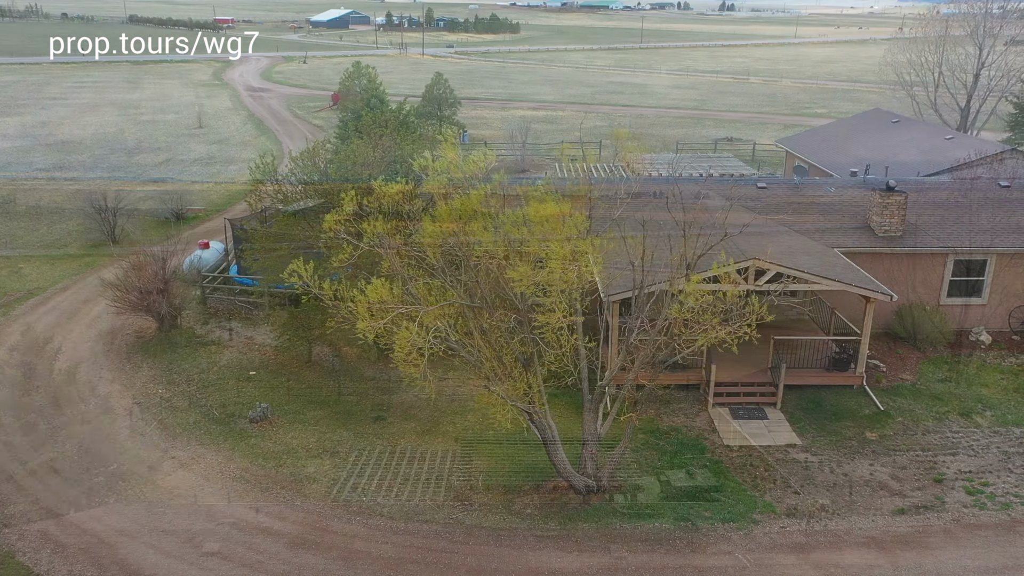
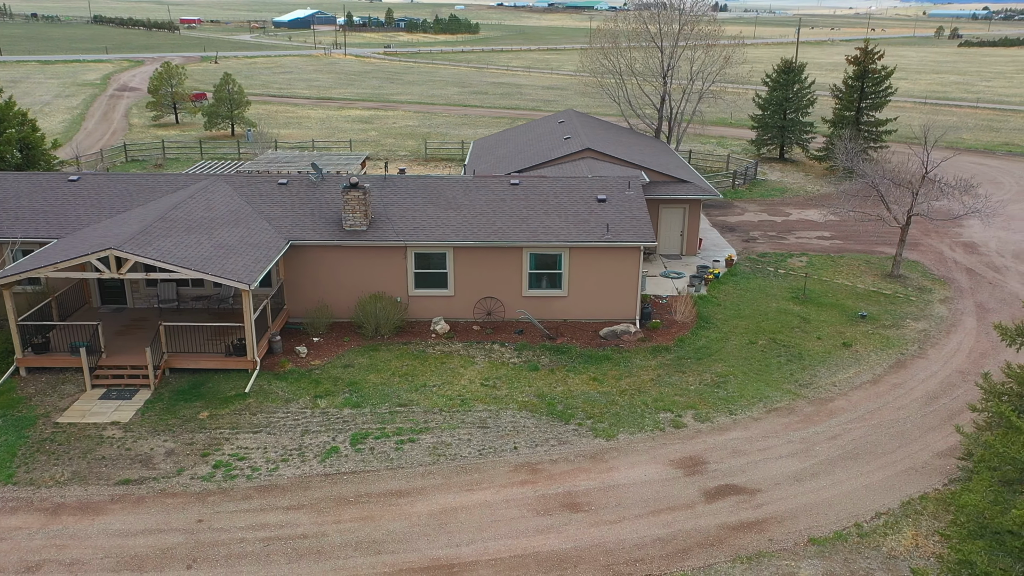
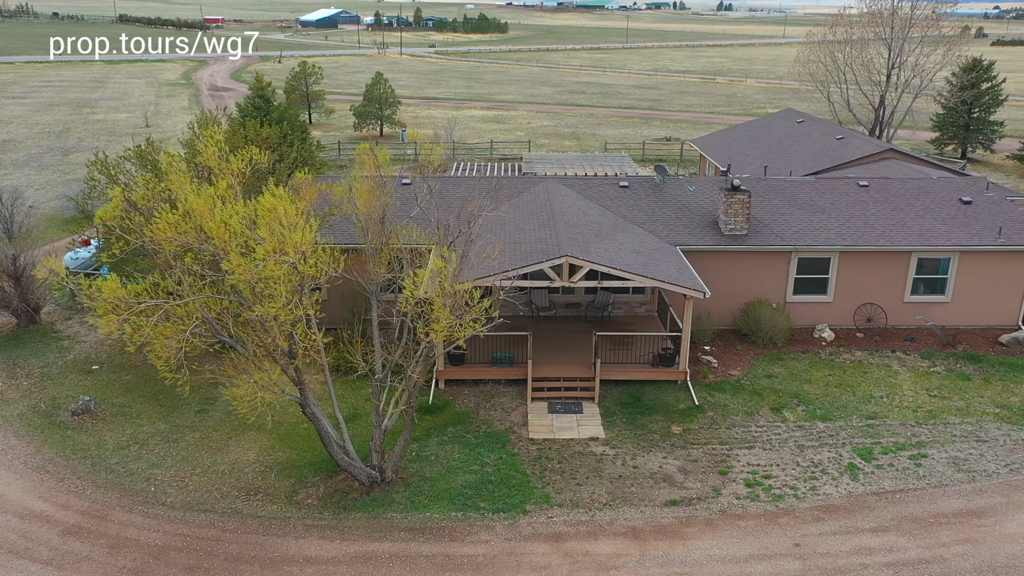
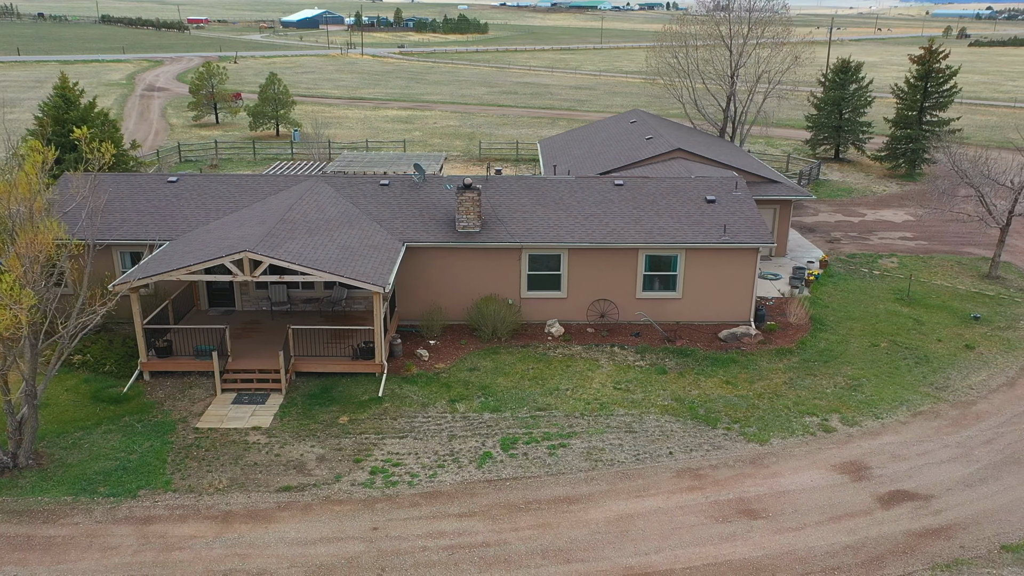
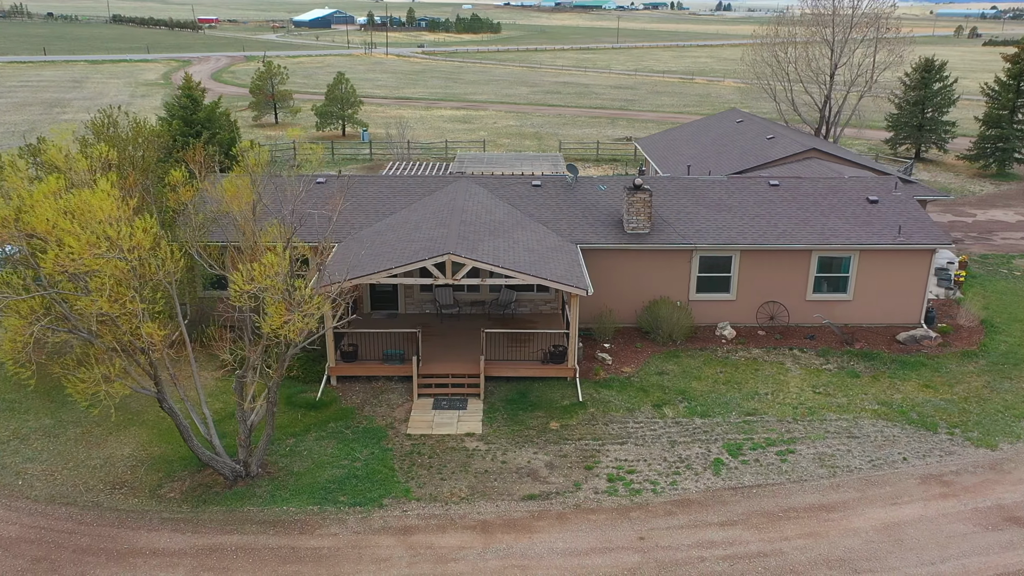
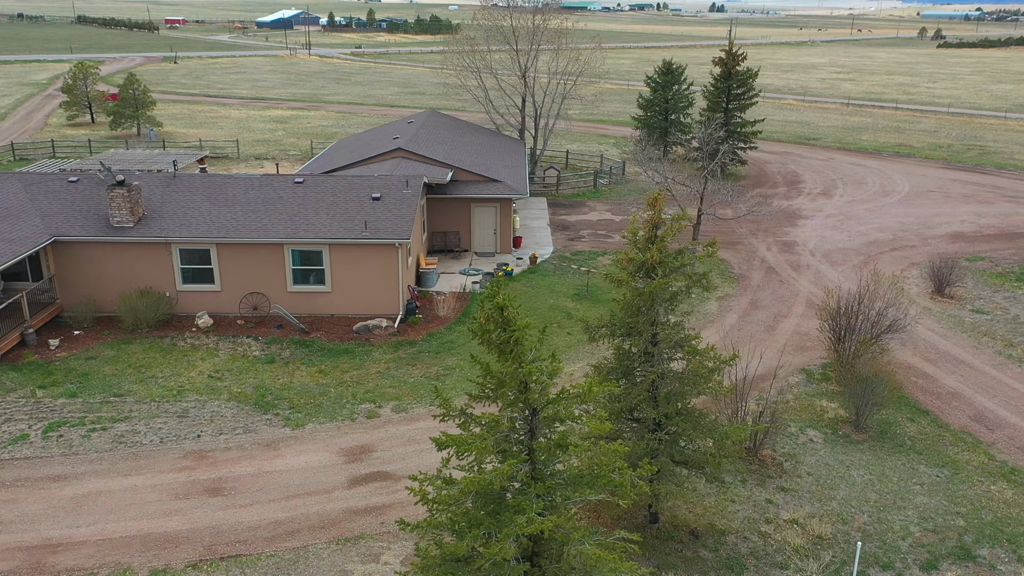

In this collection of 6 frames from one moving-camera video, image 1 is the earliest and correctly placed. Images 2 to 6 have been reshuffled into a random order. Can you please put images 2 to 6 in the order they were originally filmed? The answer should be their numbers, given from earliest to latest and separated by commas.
3, 5, 4, 2, 6
